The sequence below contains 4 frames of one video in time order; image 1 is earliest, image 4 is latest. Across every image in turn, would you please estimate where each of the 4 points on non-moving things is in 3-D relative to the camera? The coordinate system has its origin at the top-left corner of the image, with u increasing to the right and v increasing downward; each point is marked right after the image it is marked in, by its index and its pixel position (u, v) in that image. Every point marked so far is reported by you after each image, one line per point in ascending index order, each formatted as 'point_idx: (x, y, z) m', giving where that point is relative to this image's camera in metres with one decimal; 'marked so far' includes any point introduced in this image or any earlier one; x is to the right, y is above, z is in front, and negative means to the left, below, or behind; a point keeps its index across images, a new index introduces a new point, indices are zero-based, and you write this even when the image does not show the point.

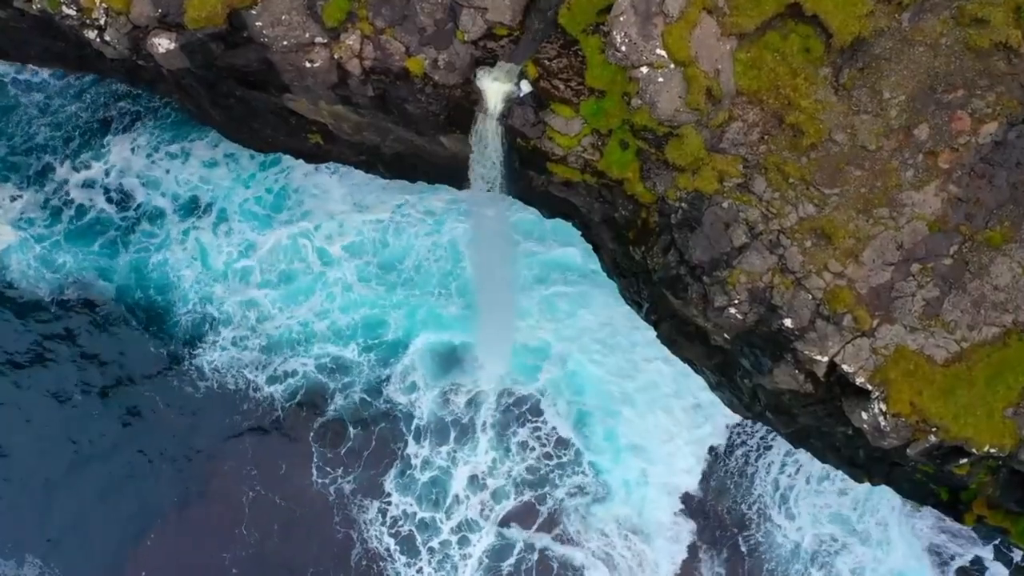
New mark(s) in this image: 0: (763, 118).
0: (+4.2, +2.8, +15.3) m
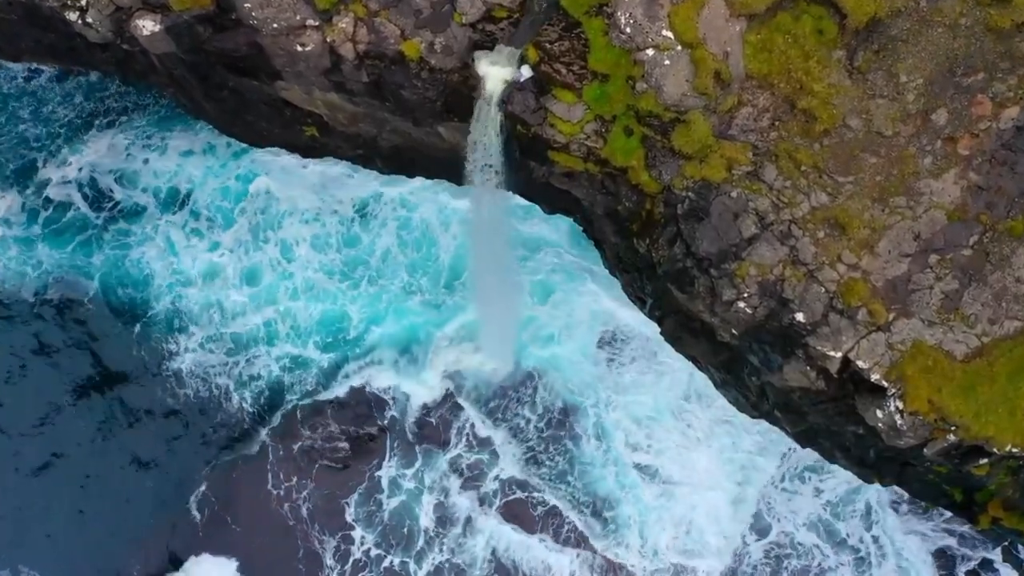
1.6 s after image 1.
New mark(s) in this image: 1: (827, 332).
0: (+4.2, +2.9, +14.7) m
1: (+4.8, -0.7, +14.2) m
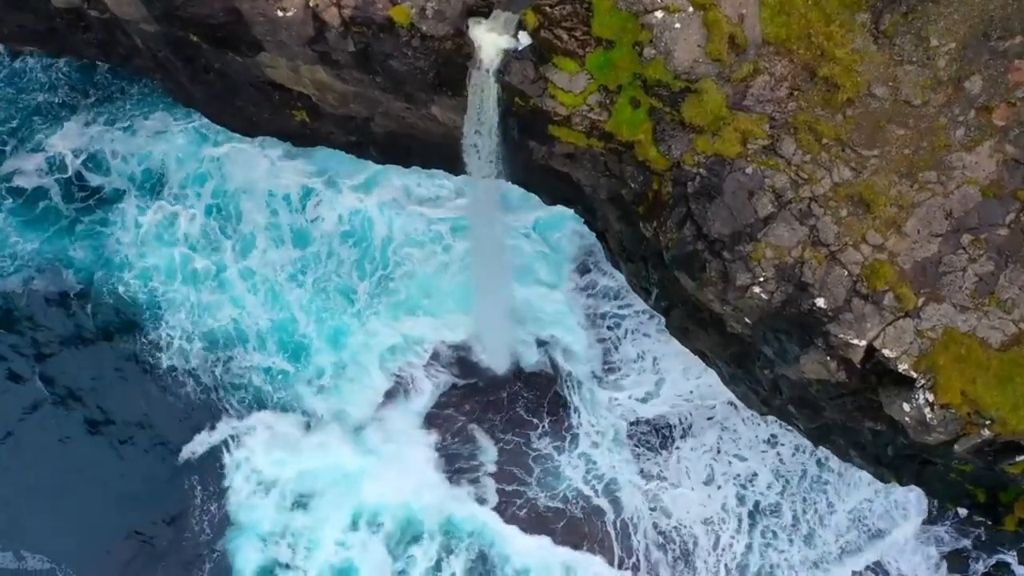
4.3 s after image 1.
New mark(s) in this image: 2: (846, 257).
0: (+4.1, +3.2, +13.6) m
1: (+4.8, -0.4, +13.1) m
2: (+4.8, +0.4, +13.1) m
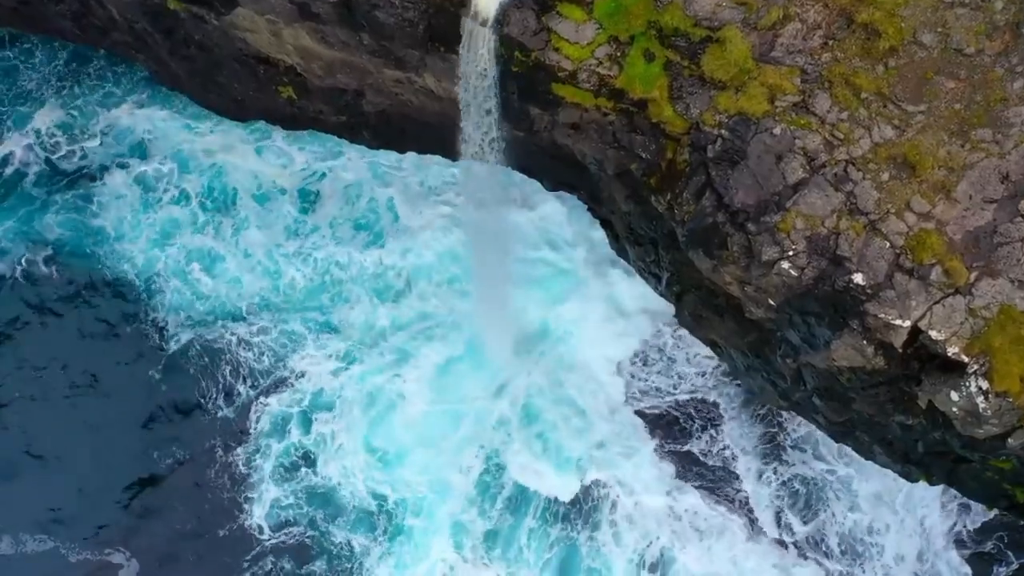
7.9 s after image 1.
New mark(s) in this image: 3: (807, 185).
0: (+4.1, +3.5, +12.1) m
1: (+4.8, -0.1, +11.6) m
2: (+4.7, +0.8, +11.7) m
3: (+3.8, +1.3, +11.8) m
